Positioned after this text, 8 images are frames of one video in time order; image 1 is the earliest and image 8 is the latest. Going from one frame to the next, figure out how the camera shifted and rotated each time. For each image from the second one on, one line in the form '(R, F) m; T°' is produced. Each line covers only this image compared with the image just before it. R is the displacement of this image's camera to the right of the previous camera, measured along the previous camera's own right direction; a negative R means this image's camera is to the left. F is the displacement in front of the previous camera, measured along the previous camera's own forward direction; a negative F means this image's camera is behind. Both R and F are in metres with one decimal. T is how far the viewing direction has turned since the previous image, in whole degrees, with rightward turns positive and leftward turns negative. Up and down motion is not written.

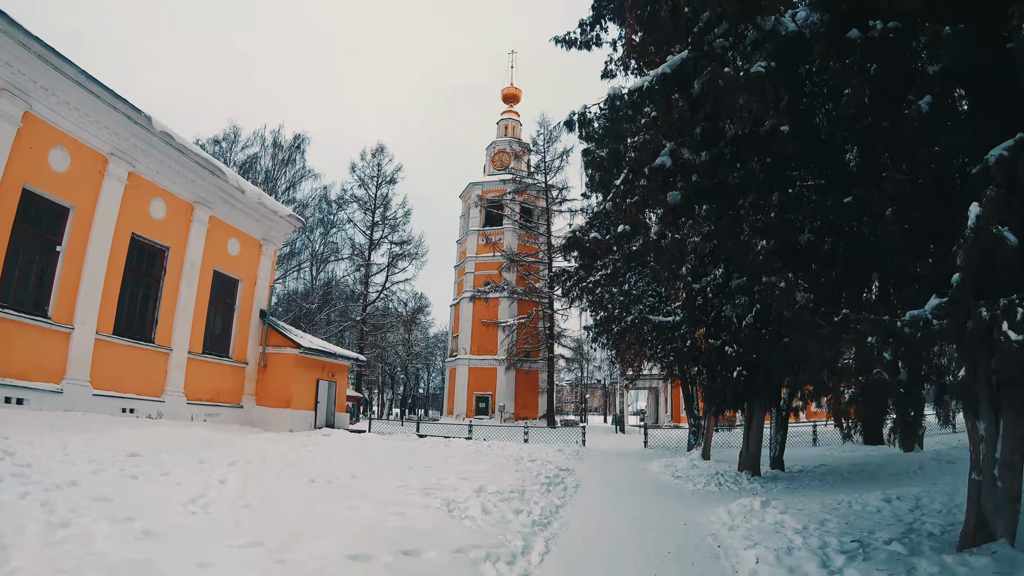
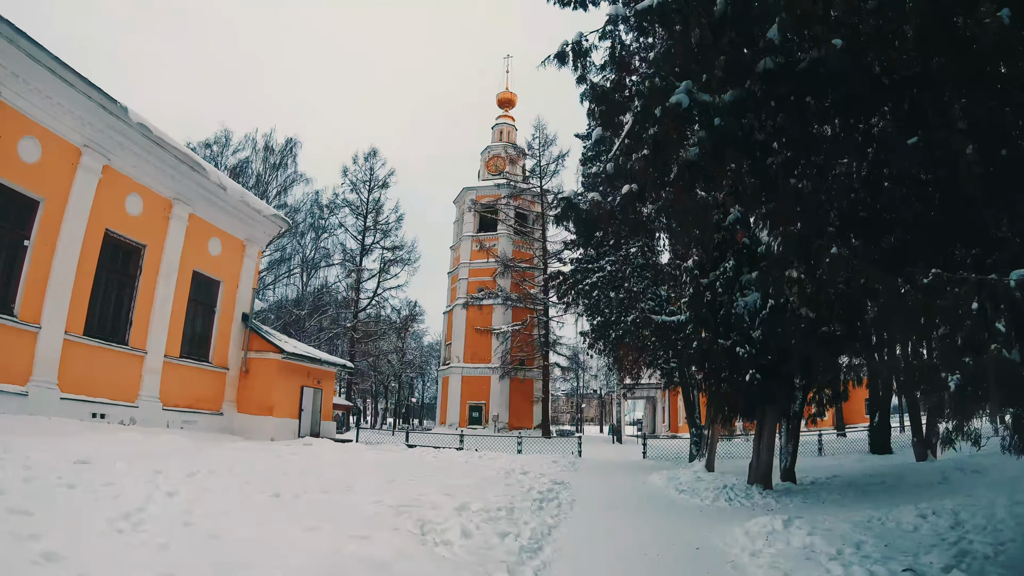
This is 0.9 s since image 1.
(+0.1, +0.8) m; 0°
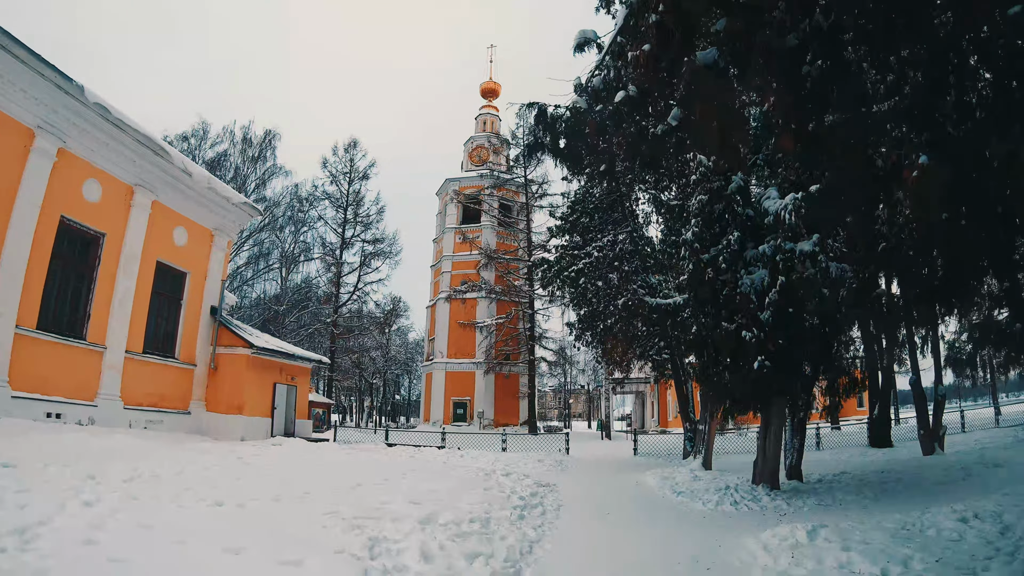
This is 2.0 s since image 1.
(+0.1, +1.0) m; +1°
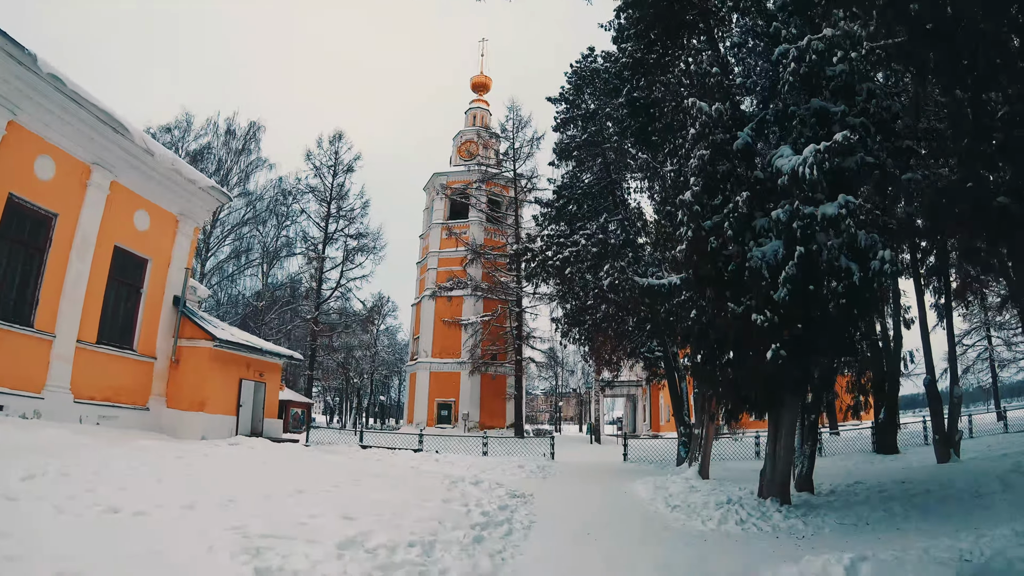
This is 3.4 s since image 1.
(+0.3, +1.2) m; +1°
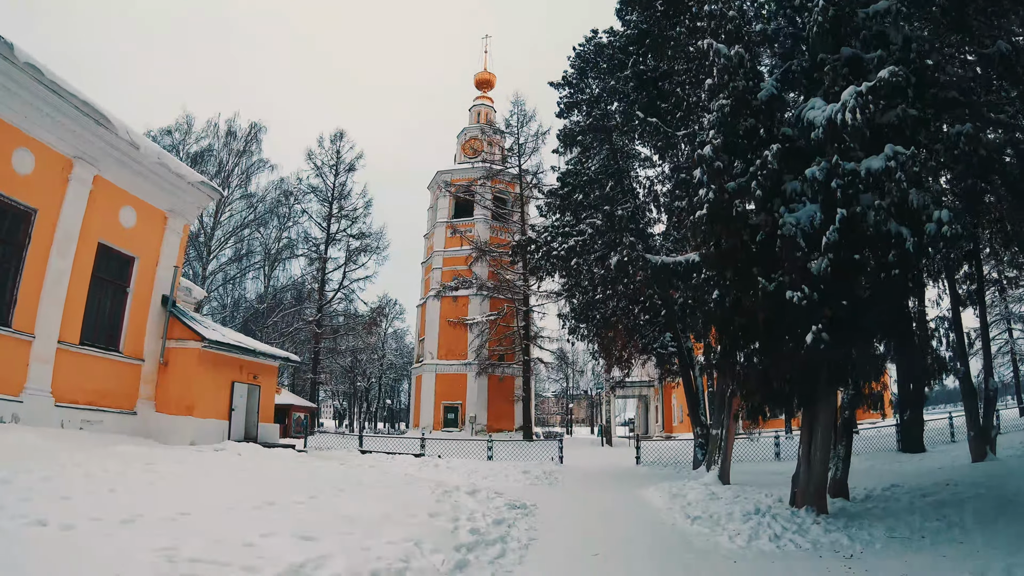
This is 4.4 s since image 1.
(+0.2, +0.8) m; -1°
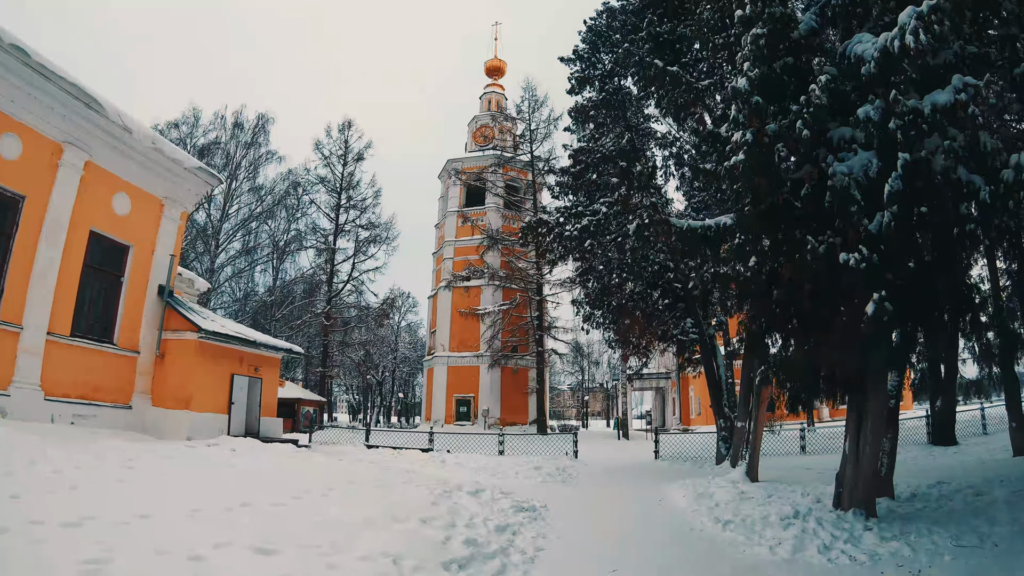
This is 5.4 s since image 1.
(+0.1, +0.7) m; -1°
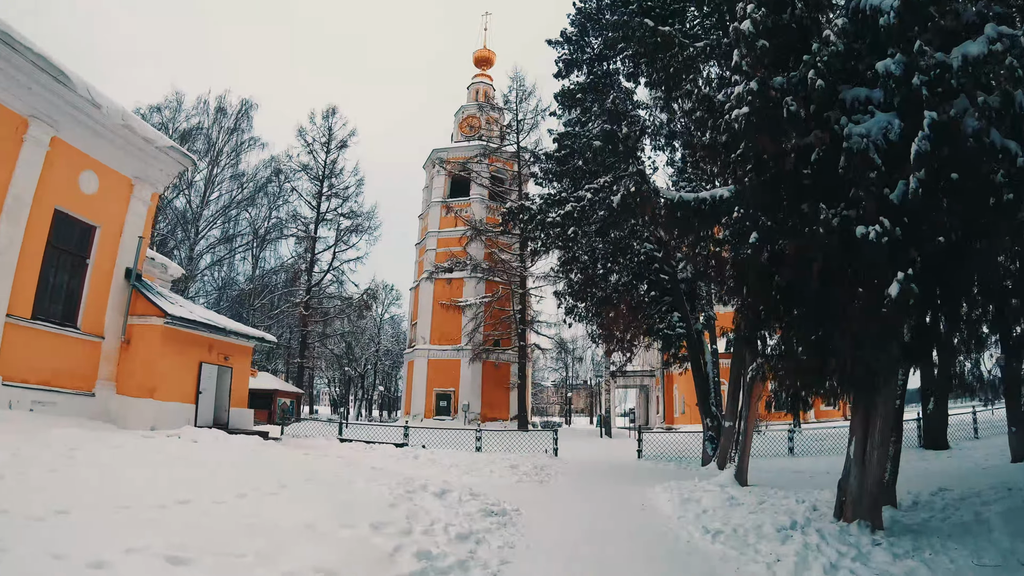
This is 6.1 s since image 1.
(+0.1, +0.6) m; +1°
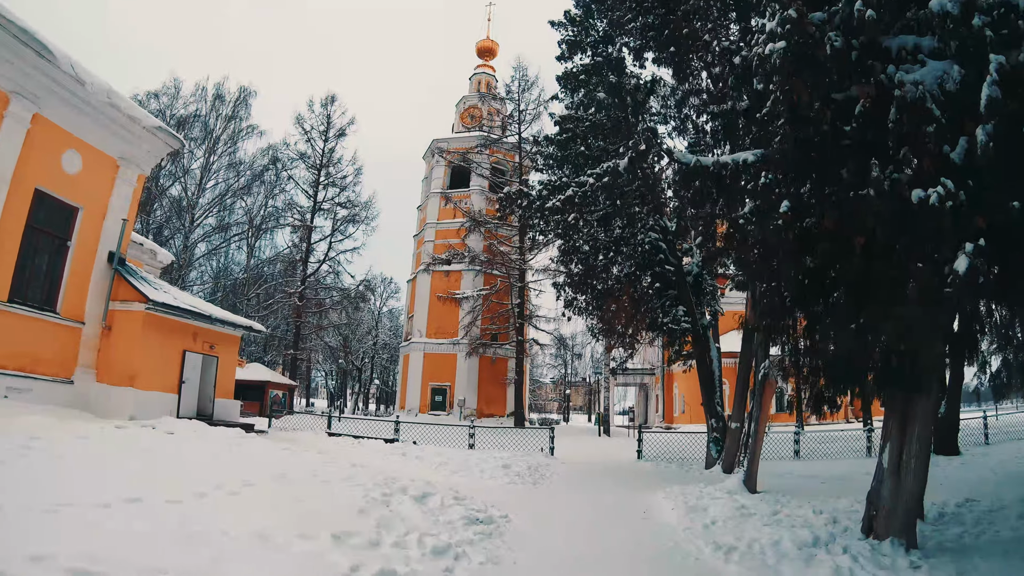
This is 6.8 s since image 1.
(+0.1, +0.6) m; 0°
